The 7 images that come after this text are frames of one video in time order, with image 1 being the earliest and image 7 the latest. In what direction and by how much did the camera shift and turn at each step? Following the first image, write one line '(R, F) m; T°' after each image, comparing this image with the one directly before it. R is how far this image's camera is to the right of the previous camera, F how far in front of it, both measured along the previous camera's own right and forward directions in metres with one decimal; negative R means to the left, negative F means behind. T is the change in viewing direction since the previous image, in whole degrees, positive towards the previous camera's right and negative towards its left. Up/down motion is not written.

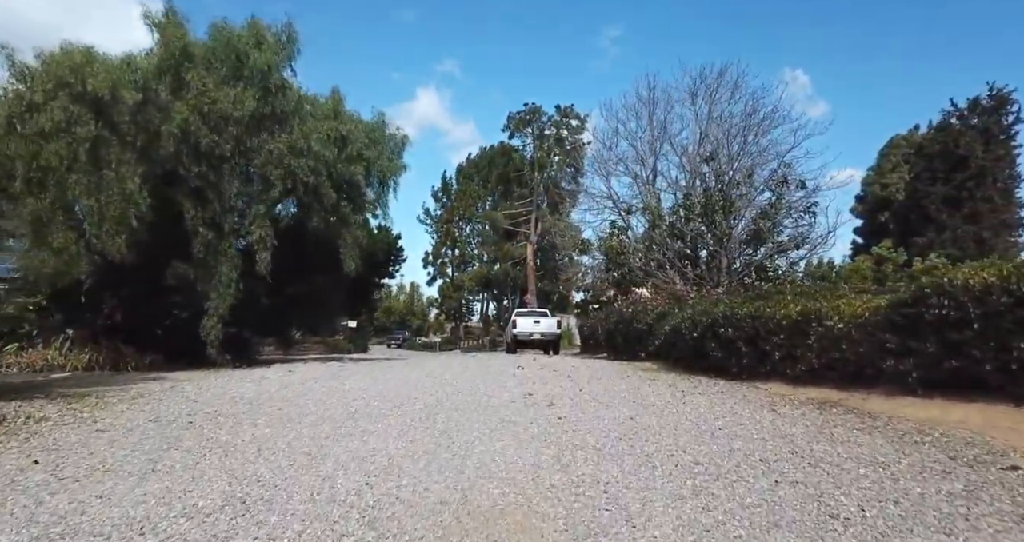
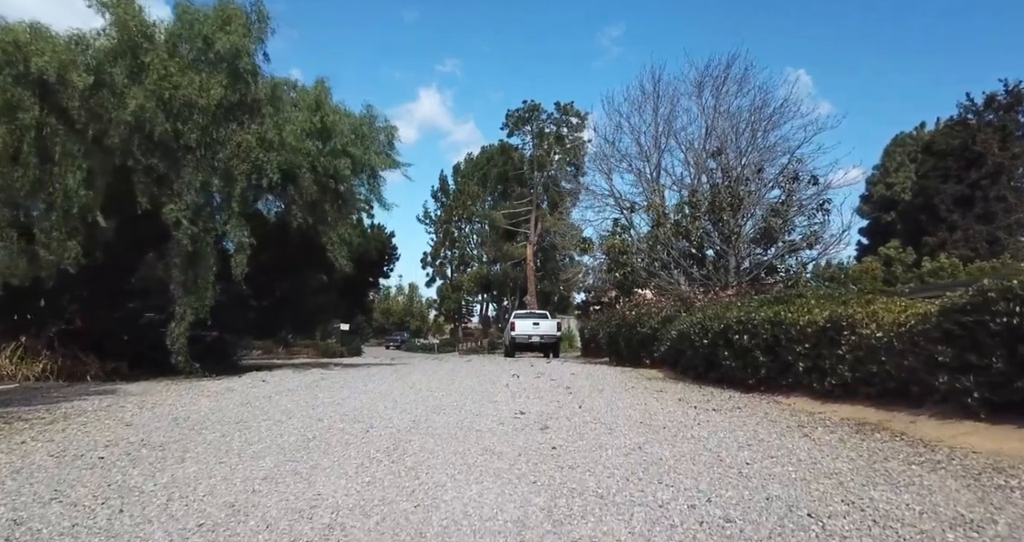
(+0.2, +1.2) m; 0°
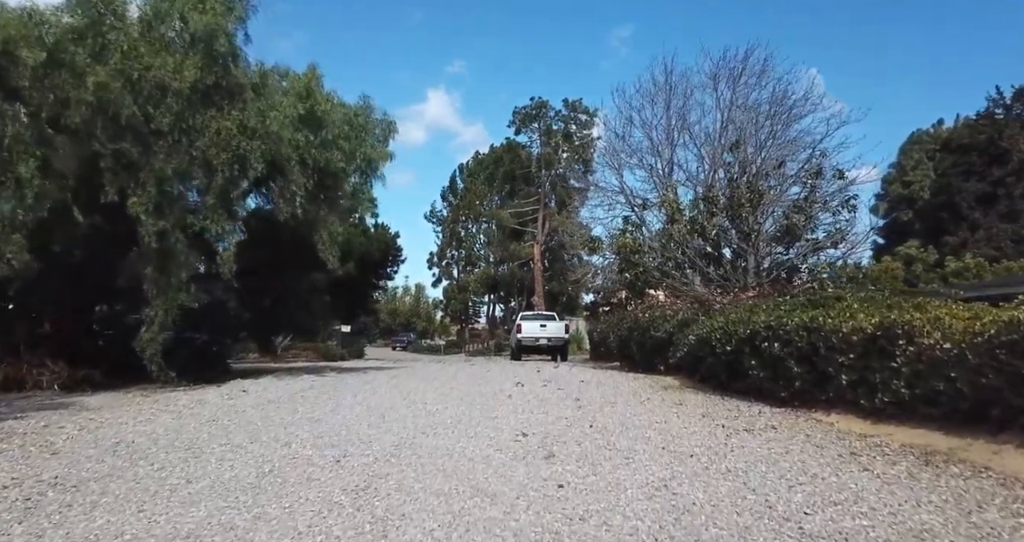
(+0.1, +1.2) m; -1°
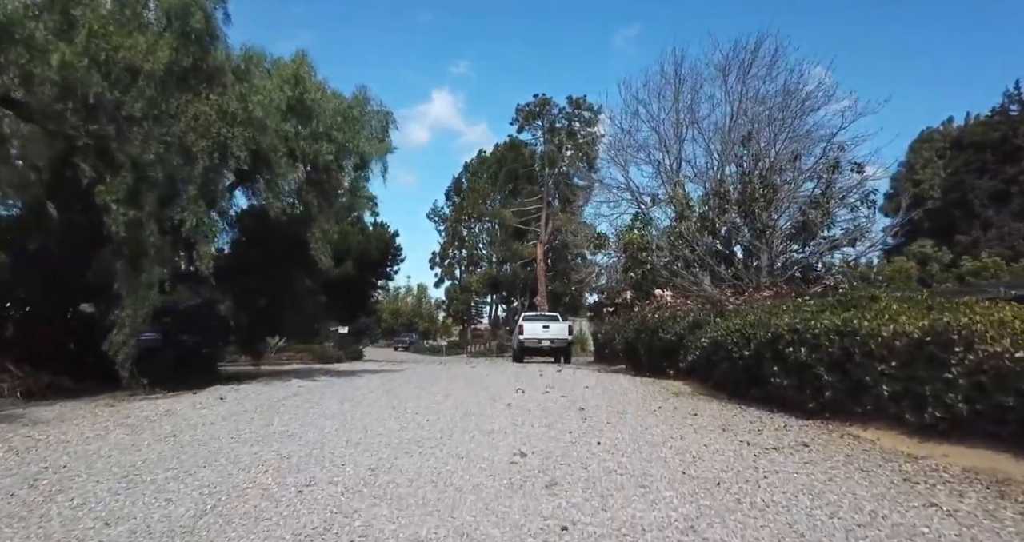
(+0.1, +0.9) m; 0°
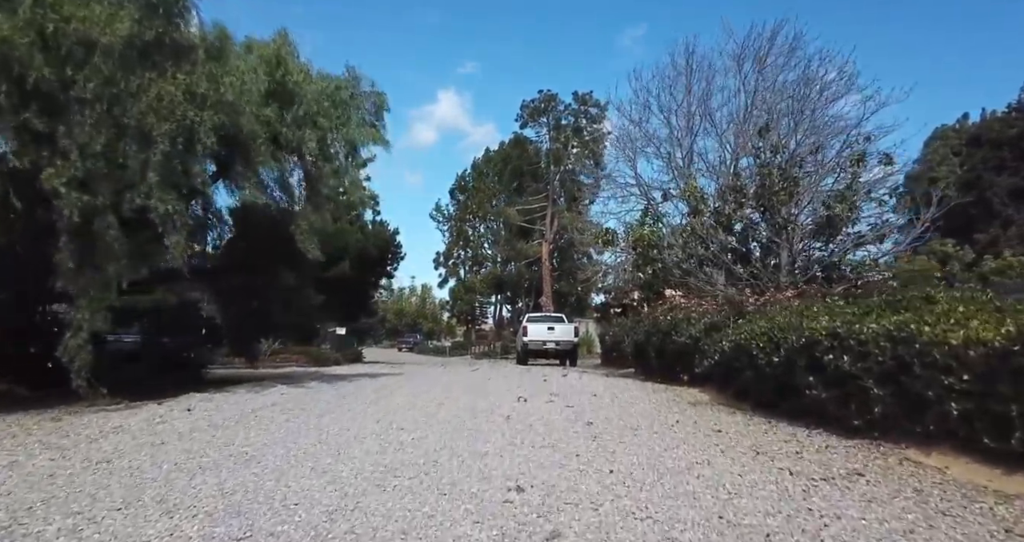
(+0.1, +1.2) m; -1°
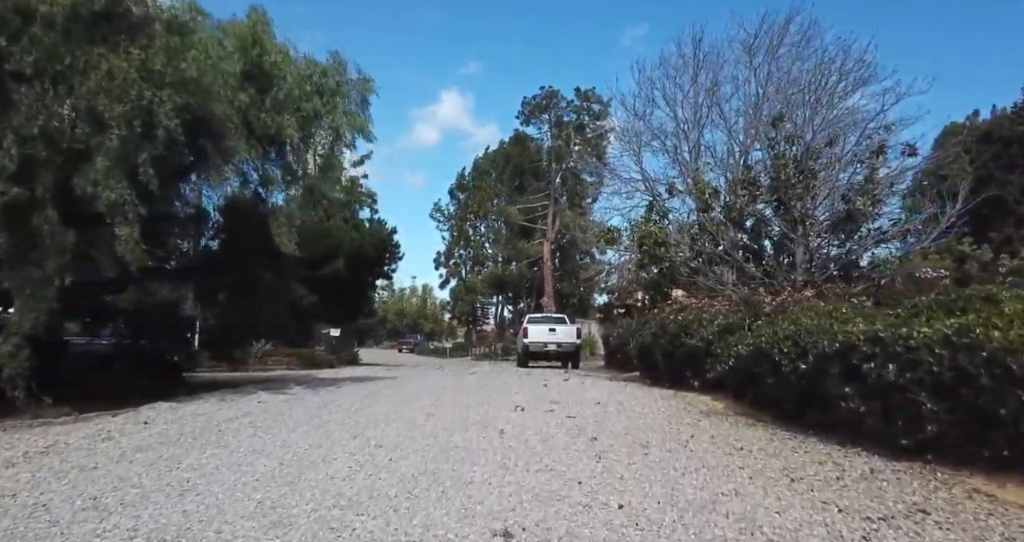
(+0.1, +1.1) m; 0°
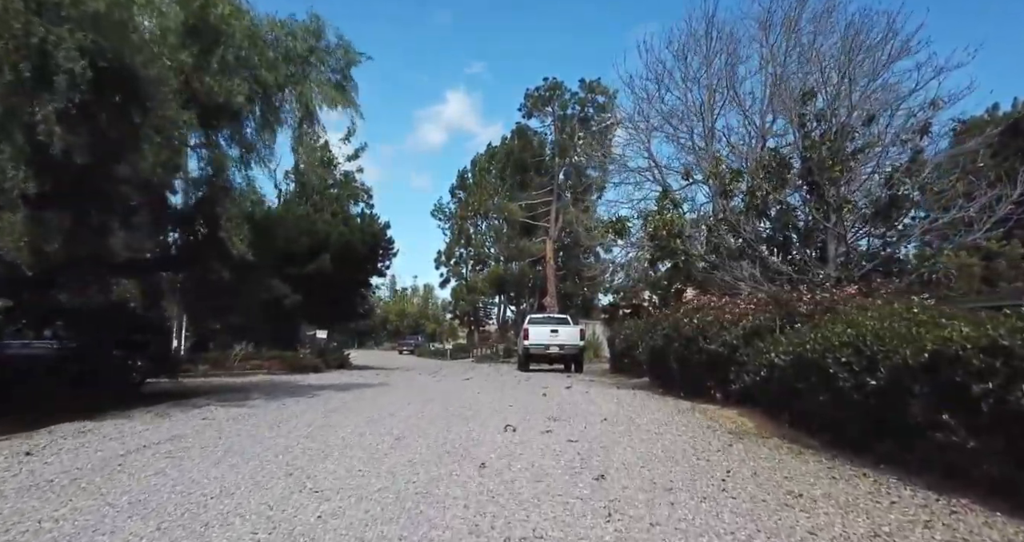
(+0.2, +2.0) m; 0°
